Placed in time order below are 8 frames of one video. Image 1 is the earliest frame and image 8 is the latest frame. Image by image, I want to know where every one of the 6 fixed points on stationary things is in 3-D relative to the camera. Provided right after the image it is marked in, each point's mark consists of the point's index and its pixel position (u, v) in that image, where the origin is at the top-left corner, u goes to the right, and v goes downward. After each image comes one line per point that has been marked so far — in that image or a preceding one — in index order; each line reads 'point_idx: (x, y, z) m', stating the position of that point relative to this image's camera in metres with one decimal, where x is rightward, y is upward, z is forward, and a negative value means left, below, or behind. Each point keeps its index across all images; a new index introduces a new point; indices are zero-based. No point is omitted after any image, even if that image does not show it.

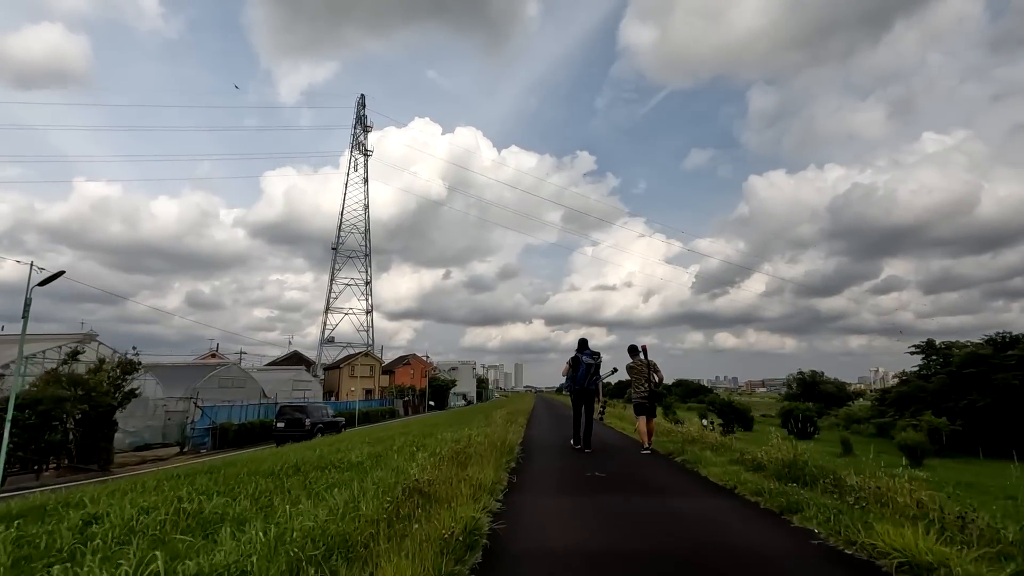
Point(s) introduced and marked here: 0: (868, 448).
0: (+12.6, -5.7, +19.7) m
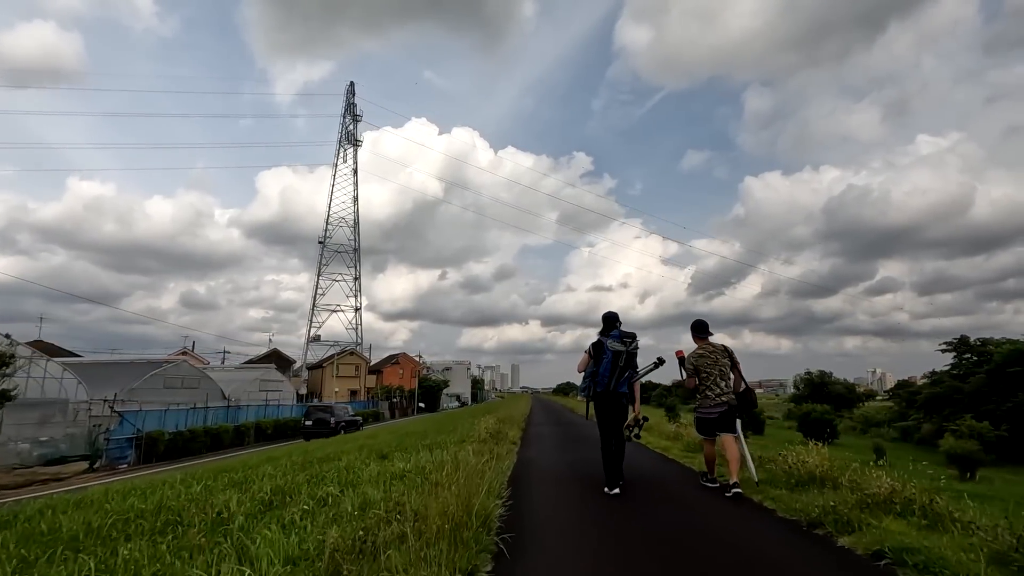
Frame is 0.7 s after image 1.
0: (+12.5, -5.4, +17.6) m
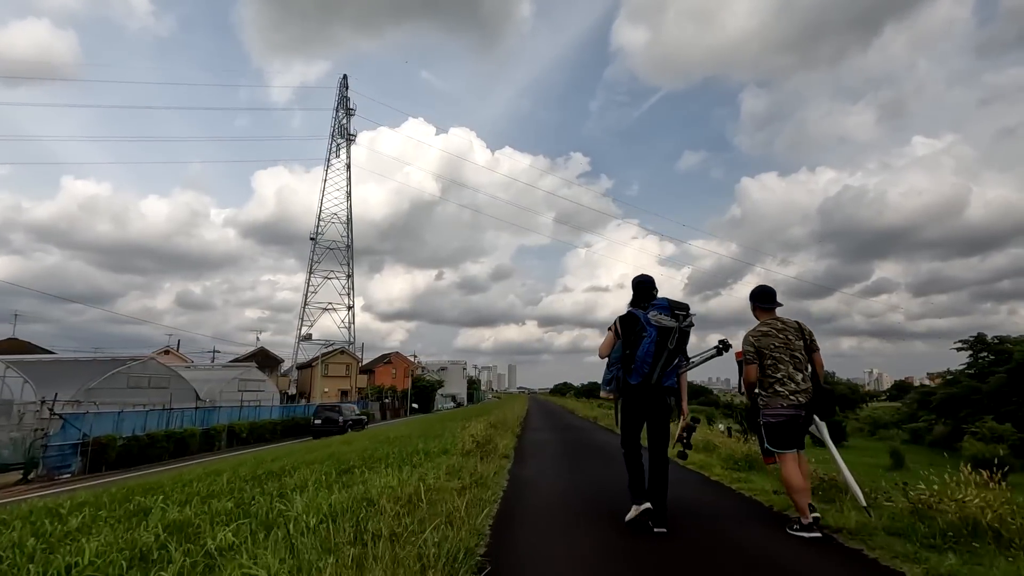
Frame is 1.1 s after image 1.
0: (+12.3, -5.2, +16.6) m
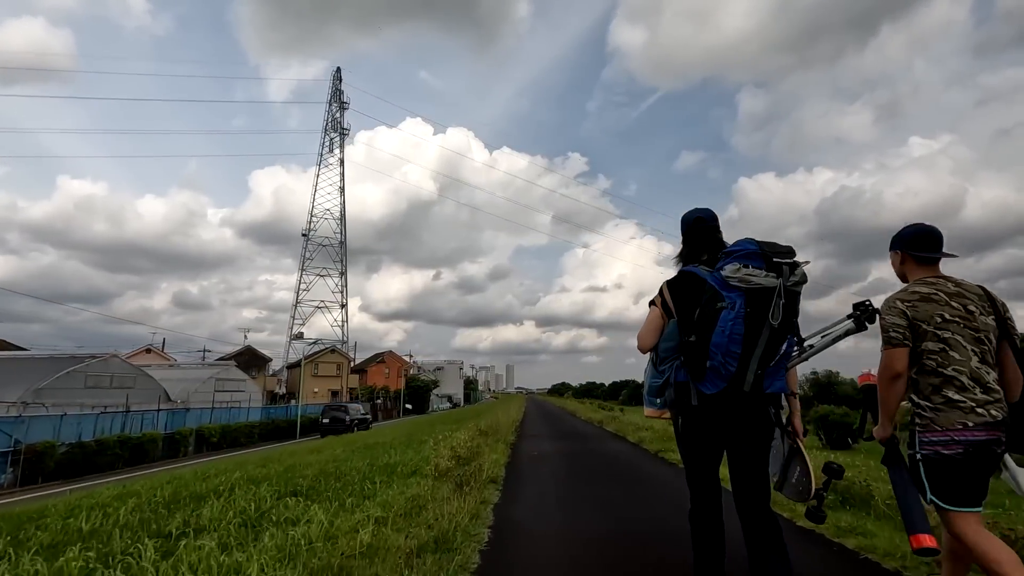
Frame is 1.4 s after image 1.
0: (+12.2, -5.0, +15.6) m
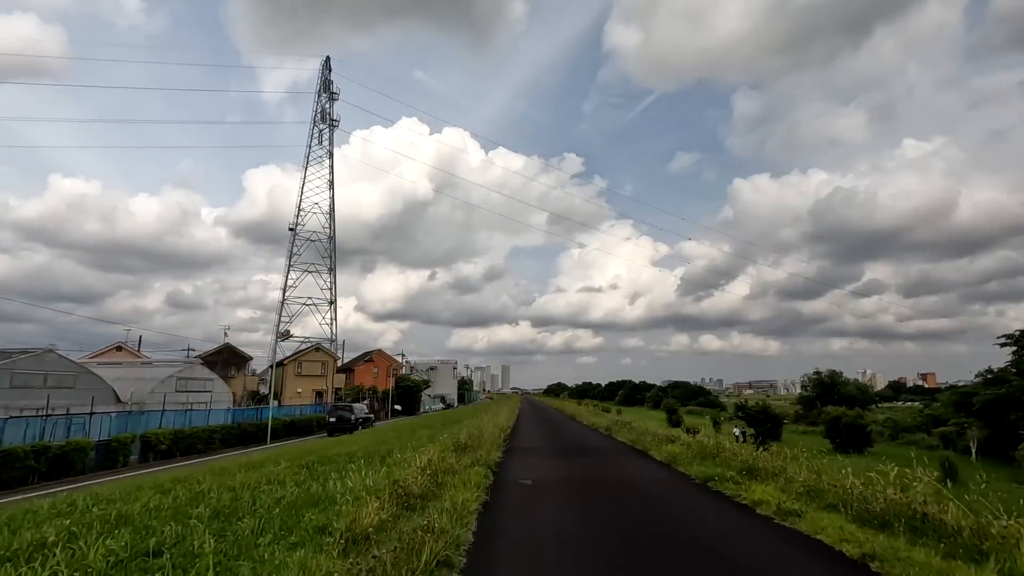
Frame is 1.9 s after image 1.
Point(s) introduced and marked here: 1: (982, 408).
0: (+12.0, -4.8, +14.2) m
1: (+16.1, -4.0, +19.1) m
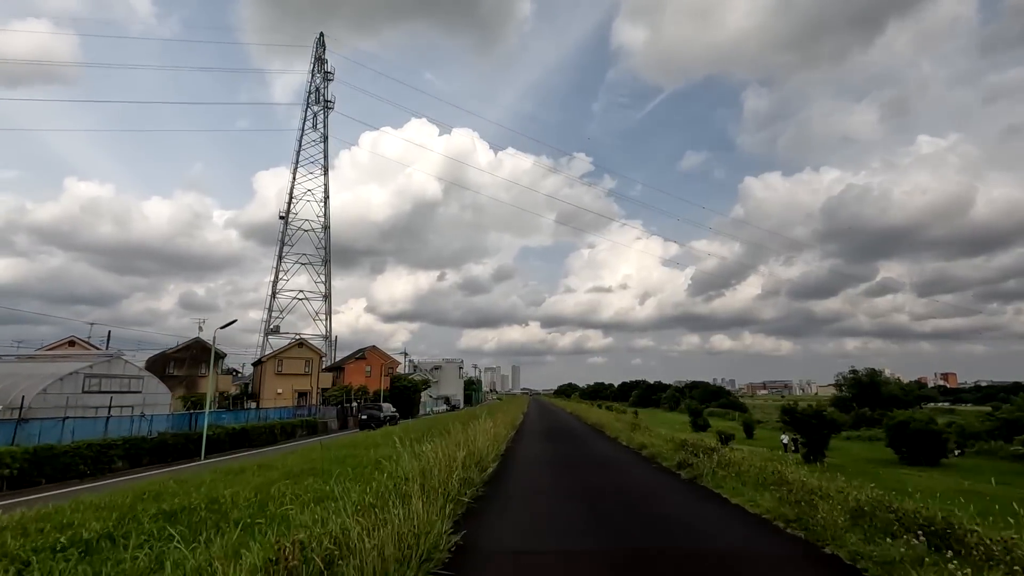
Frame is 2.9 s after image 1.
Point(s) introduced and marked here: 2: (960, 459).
0: (+12.1, -4.1, +10.7) m
1: (+16.3, -3.4, +15.5) m
2: (+15.6, -5.9, +19.5) m
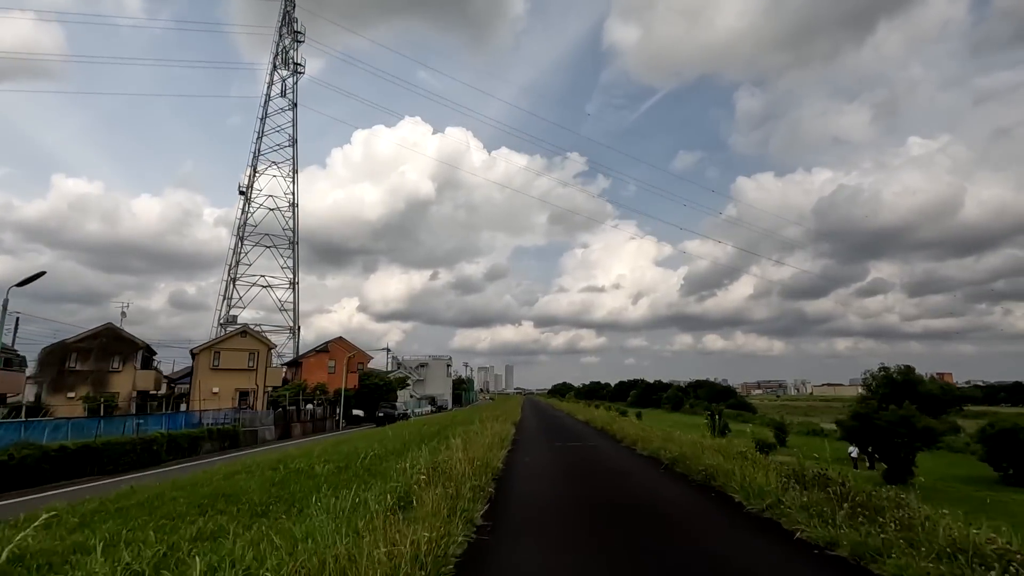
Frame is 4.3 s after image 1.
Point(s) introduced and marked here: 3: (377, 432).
0: (+11.9, -3.3, +6.2) m
1: (+16.0, -2.5, +11.1) m
2: (+15.3, -5.1, +15.1) m
3: (-4.7, -4.8, +19.1) m
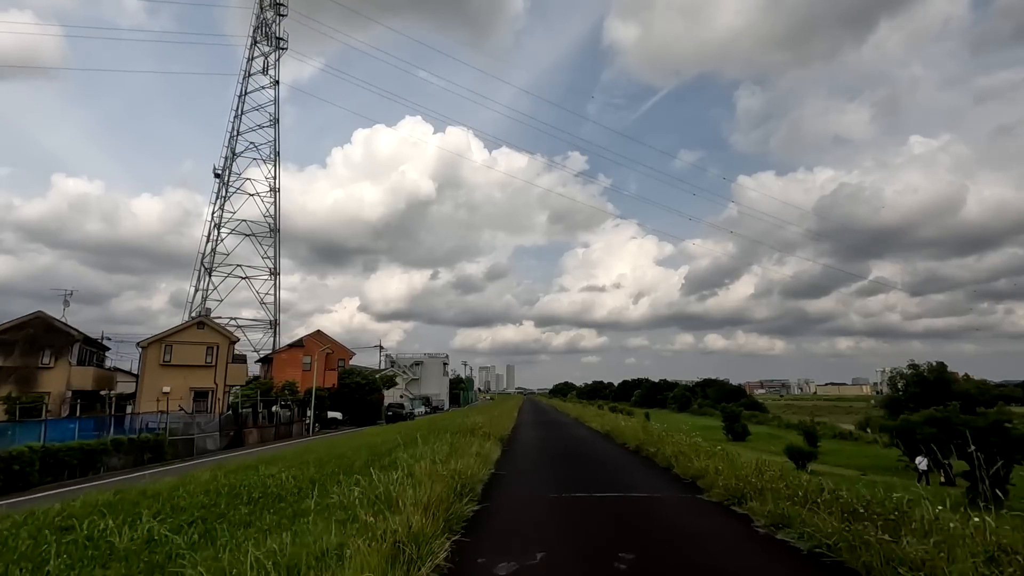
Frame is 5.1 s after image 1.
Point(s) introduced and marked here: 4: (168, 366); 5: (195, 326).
0: (+11.7, -2.7, +3.5) m
1: (+15.9, -2.0, +8.3) m
2: (+15.2, -4.6, +12.4) m
3: (-4.9, -4.3, +16.4) m
4: (-11.1, -2.5, +18.0) m
5: (-10.6, -1.2, +18.8) m
